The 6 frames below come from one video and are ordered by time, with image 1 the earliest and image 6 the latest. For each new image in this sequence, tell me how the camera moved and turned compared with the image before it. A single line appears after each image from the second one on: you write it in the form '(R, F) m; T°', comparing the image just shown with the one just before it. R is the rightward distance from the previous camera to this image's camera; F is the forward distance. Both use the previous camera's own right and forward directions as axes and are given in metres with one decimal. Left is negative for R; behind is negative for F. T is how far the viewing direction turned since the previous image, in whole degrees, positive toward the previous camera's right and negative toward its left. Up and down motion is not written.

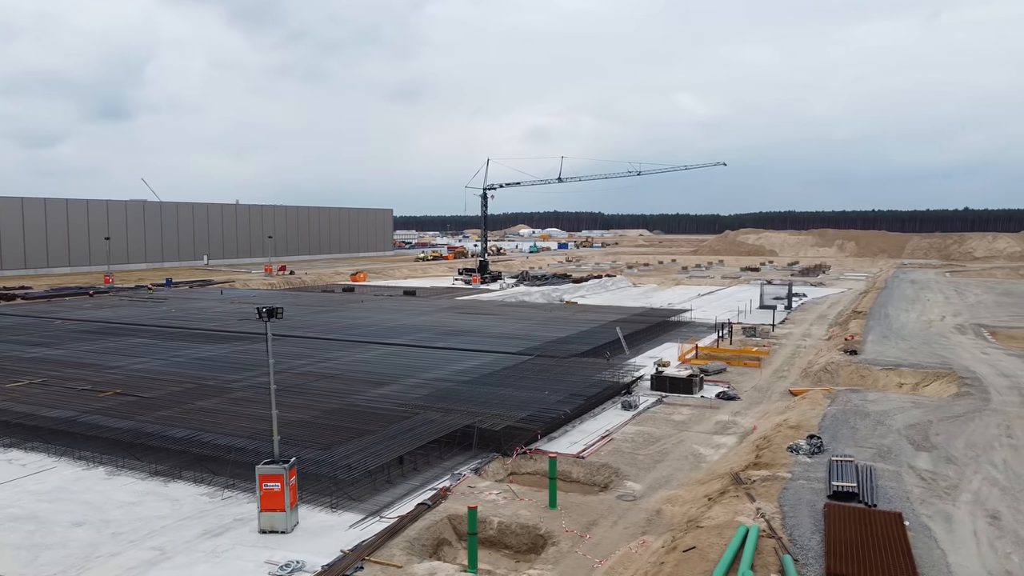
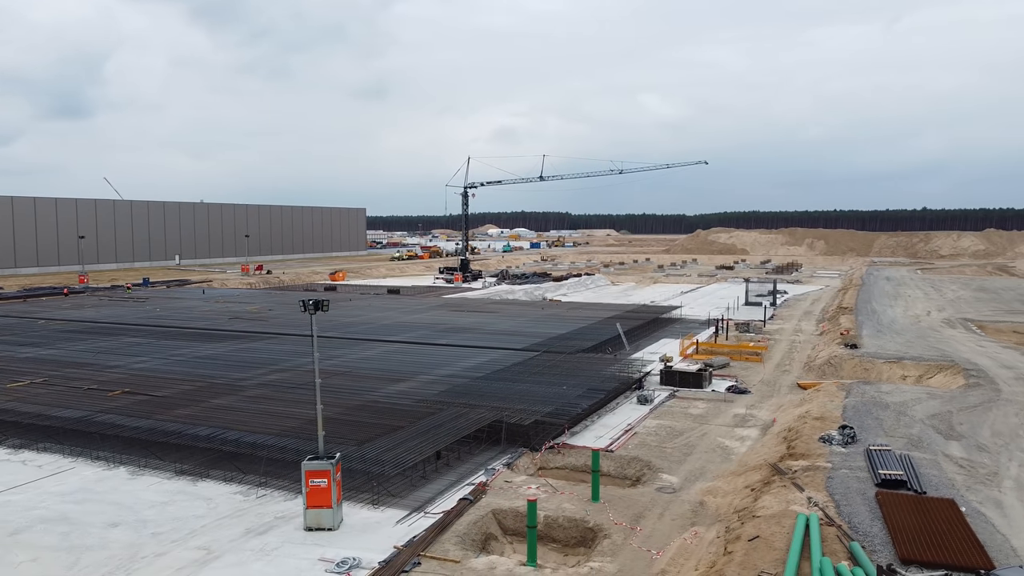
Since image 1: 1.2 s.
(-1.0, +0.1) m; +2°
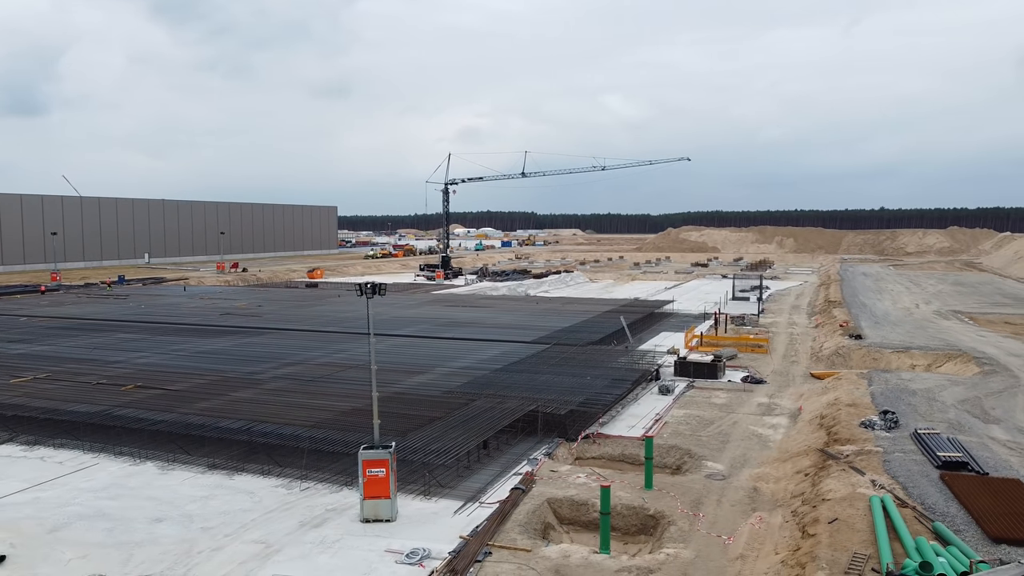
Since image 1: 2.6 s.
(-1.1, +0.2) m; +2°
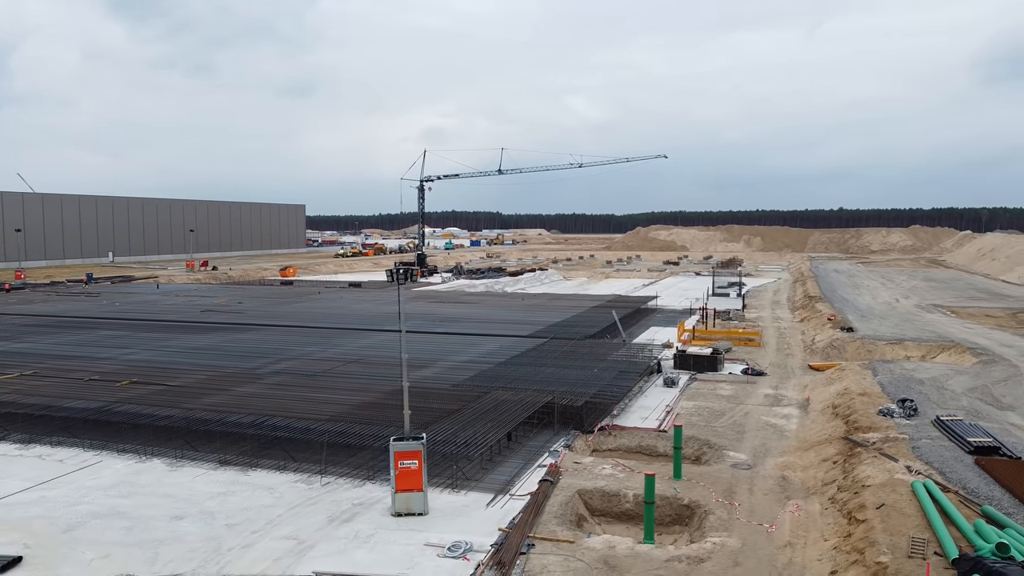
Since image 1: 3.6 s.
(-0.8, +0.2) m; +2°
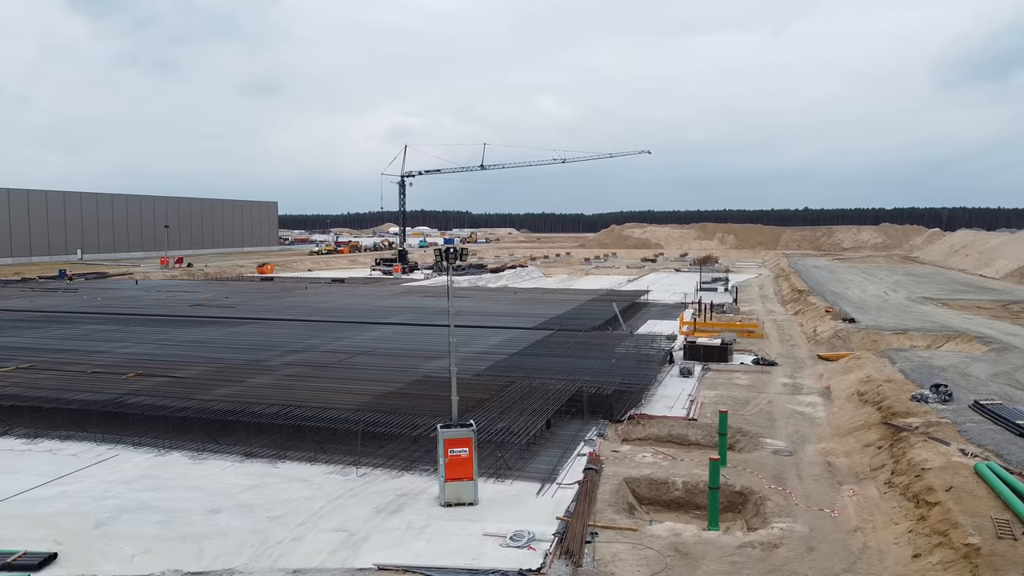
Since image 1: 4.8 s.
(-0.9, +0.3) m; +2°
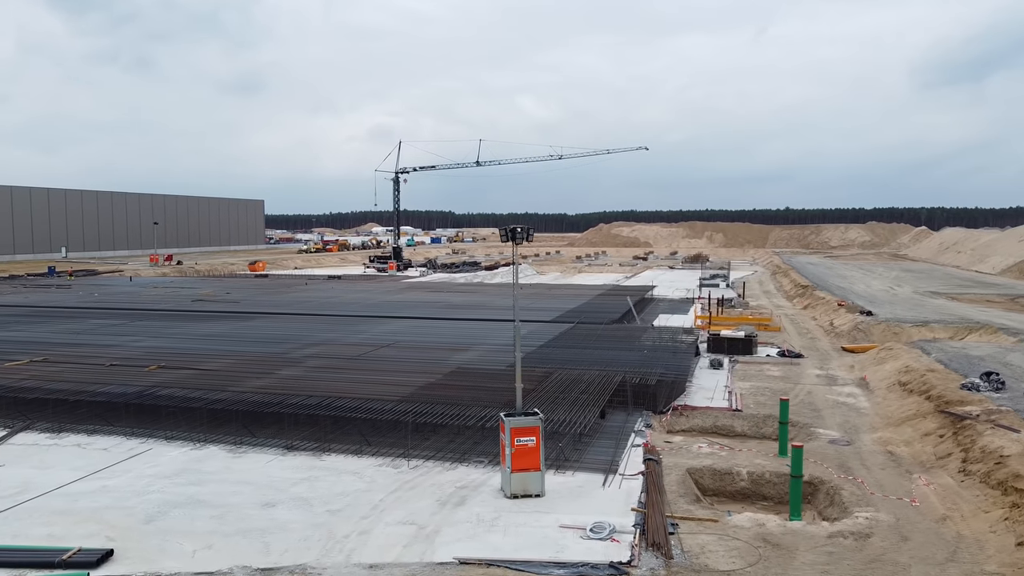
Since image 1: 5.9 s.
(-0.9, +0.3) m; +1°
